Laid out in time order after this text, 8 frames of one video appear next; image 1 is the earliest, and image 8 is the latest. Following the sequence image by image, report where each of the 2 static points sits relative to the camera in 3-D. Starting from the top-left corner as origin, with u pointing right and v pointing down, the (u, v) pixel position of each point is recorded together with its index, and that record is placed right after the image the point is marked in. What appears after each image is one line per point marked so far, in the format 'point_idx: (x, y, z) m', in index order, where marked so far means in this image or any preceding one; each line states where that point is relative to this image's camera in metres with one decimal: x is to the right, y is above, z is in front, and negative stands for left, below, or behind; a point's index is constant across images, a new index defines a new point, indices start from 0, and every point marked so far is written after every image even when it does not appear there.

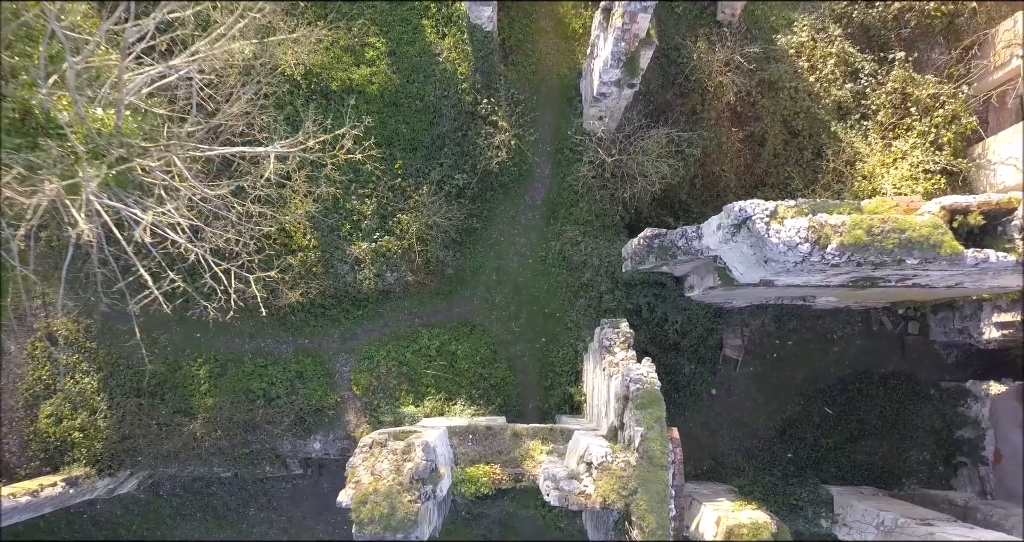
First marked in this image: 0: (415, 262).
0: (-1.0, +0.1, +9.2) m
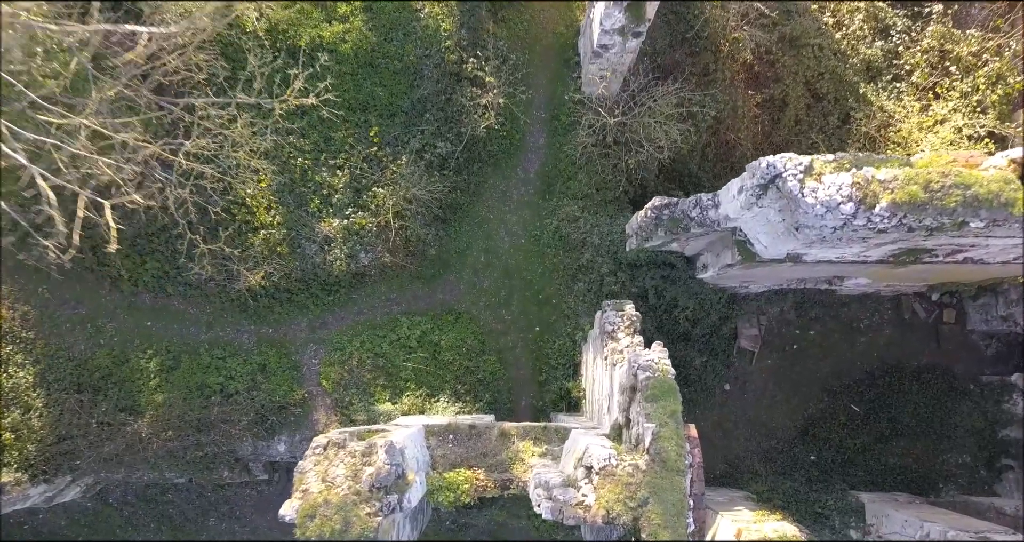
0: (-1.1, +0.3, +8.2) m
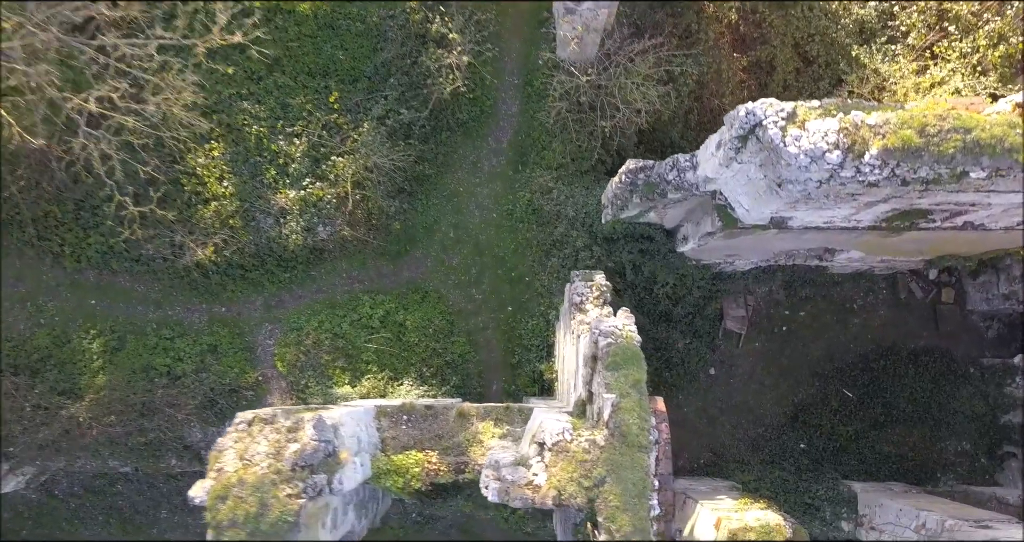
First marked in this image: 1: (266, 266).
0: (-1.4, +0.5, +7.6) m
1: (-2.2, 0.0, +7.7) m
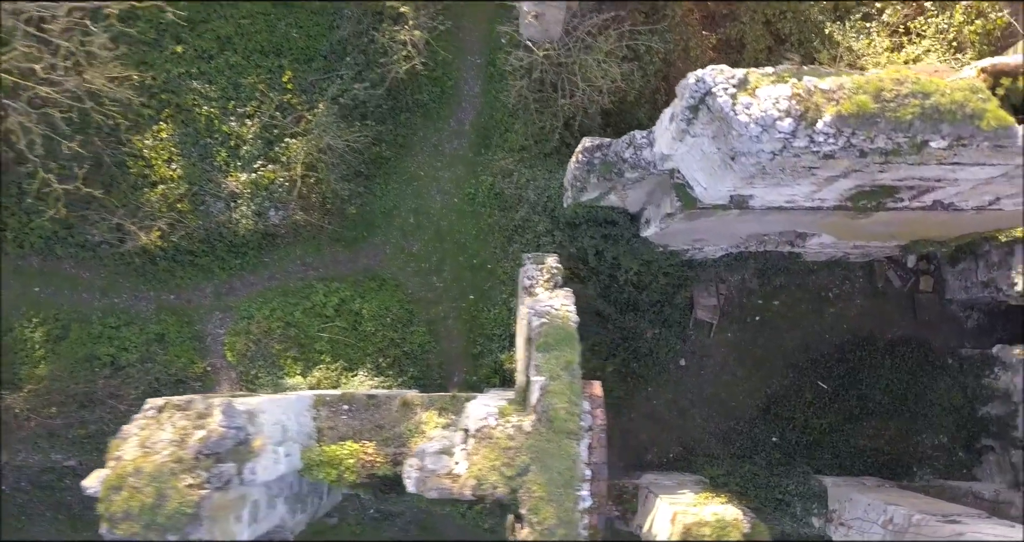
0: (-1.7, +0.6, +7.4) m
1: (-2.5, +0.2, +7.4) m
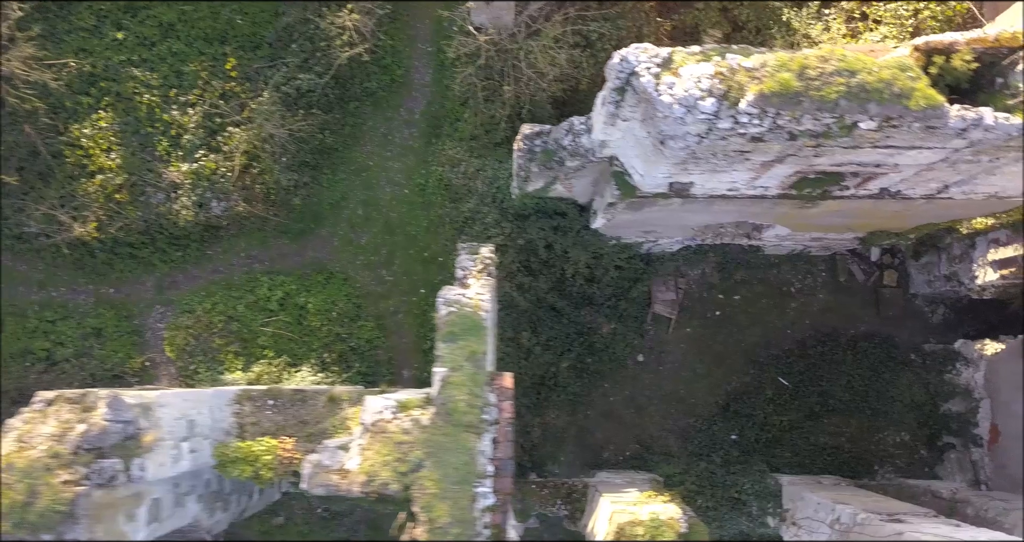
0: (-2.2, +0.7, +7.2) m
1: (-3.0, +0.2, +7.2) m
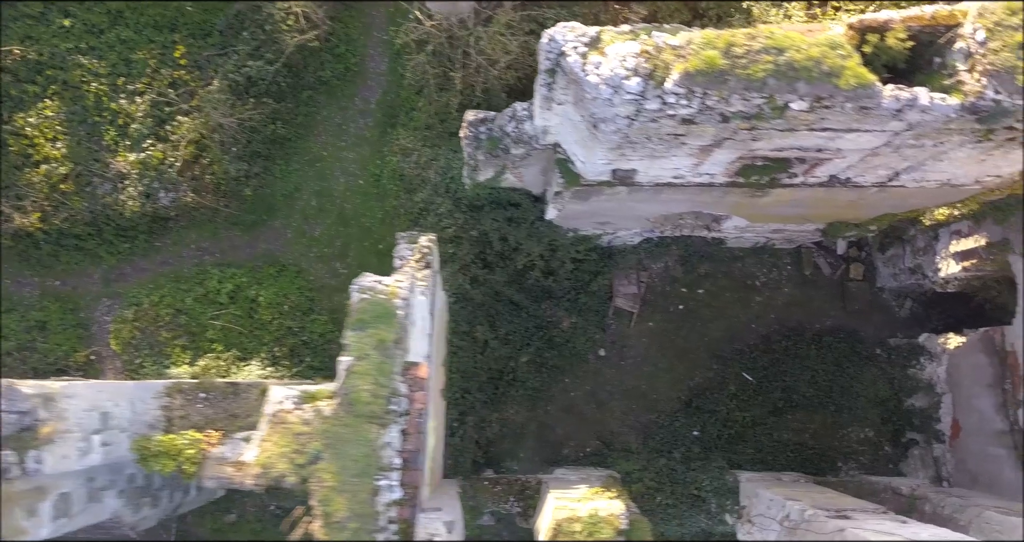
0: (-2.5, +0.8, +7.0) m
1: (-3.3, +0.3, +7.0) m
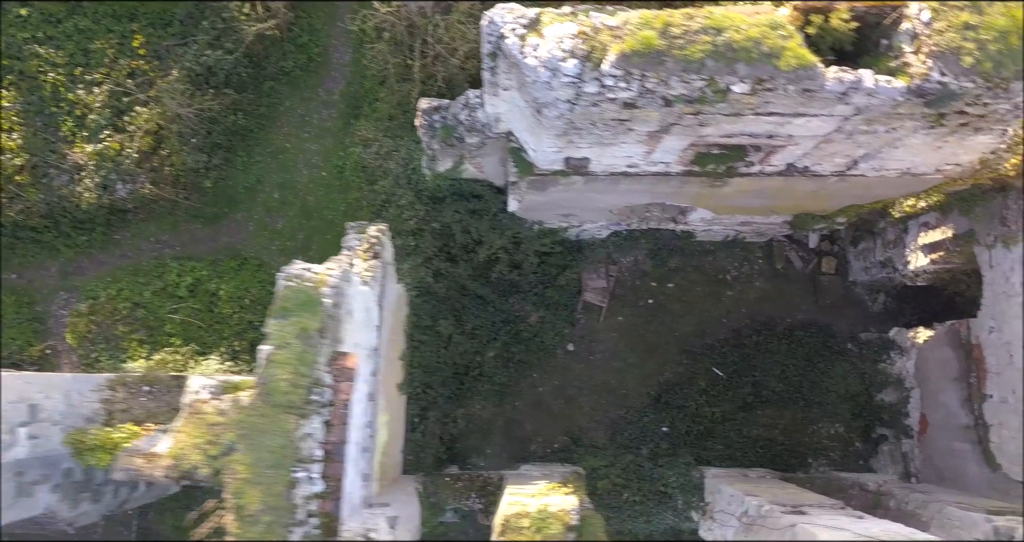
0: (-2.8, +0.8, +6.9) m
1: (-3.6, +0.3, +6.9) m
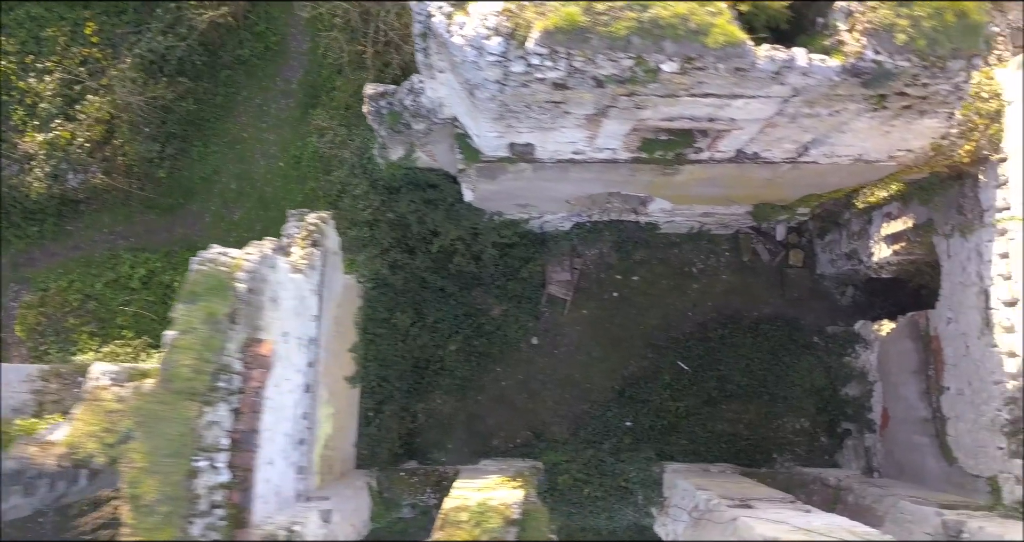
0: (-3.1, +0.9, +6.8) m
1: (-4.0, +0.4, +6.8) m
